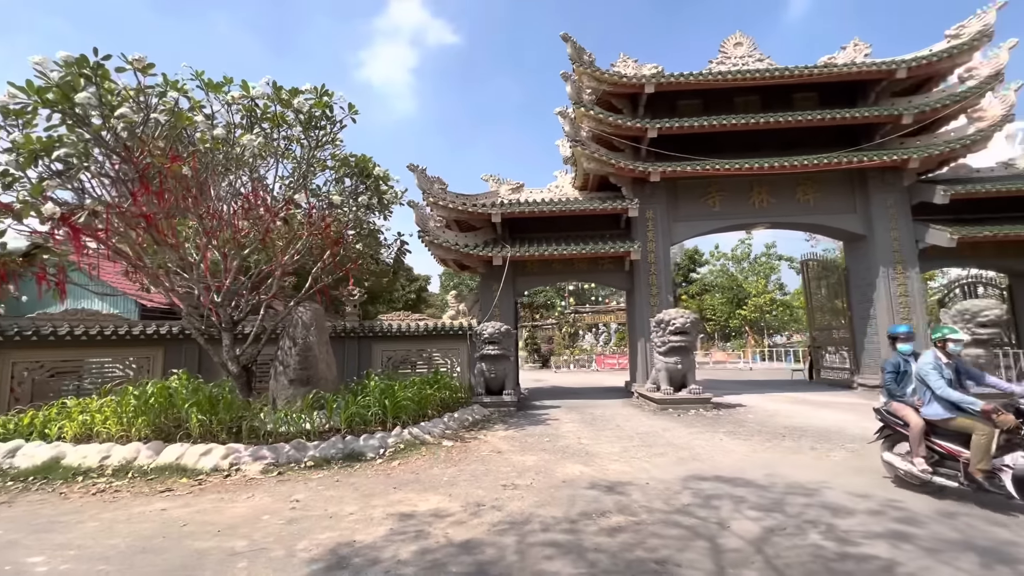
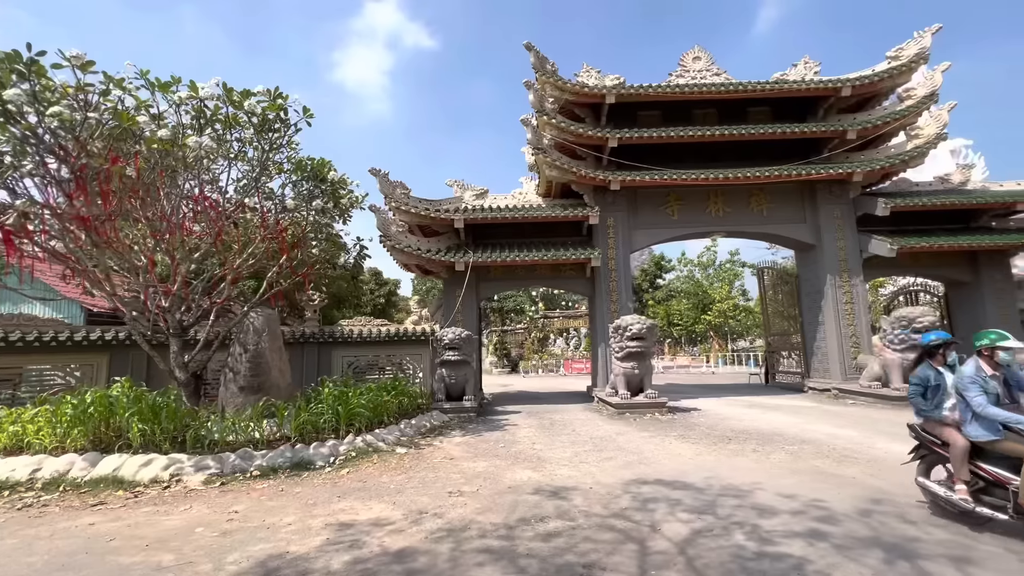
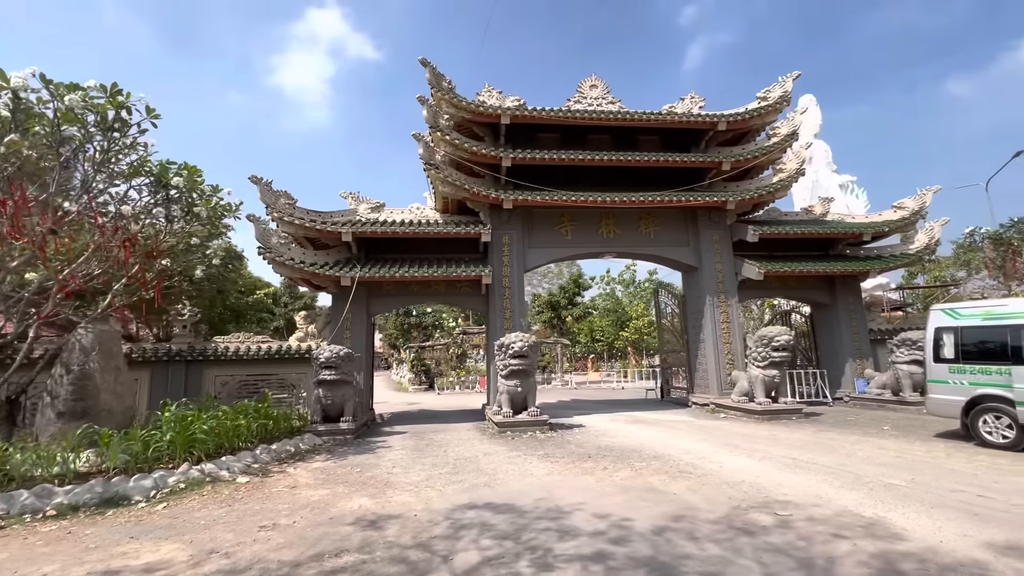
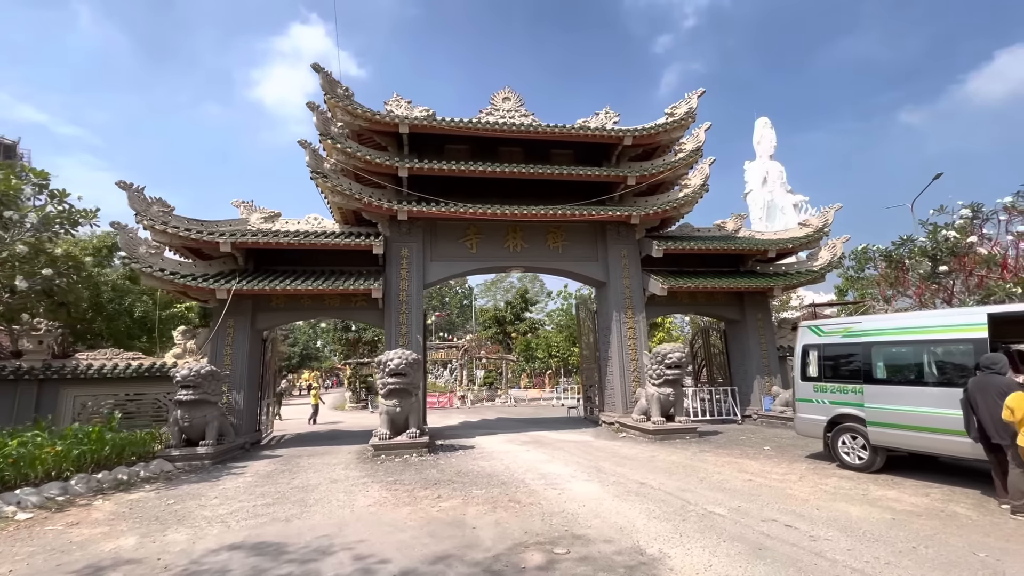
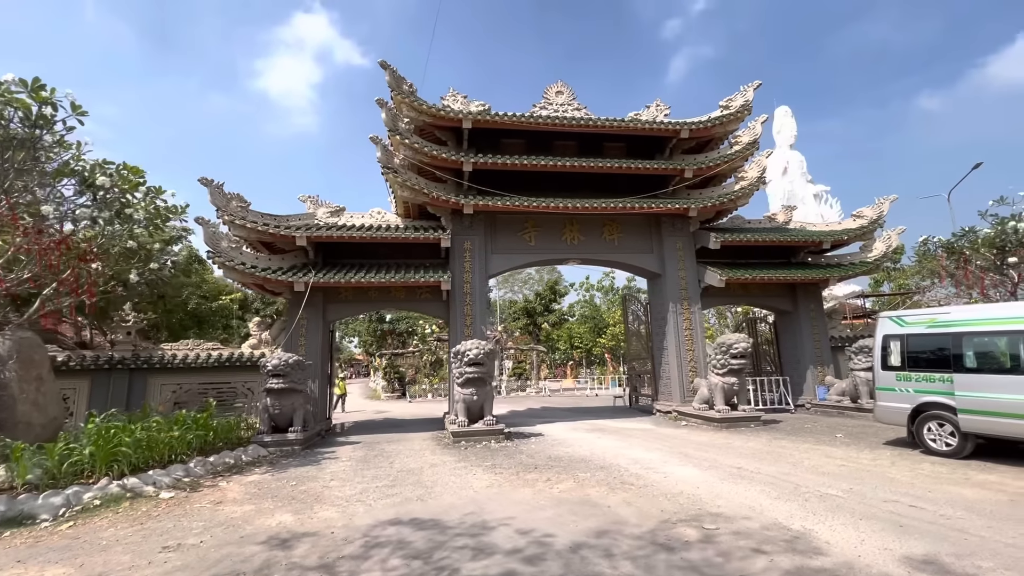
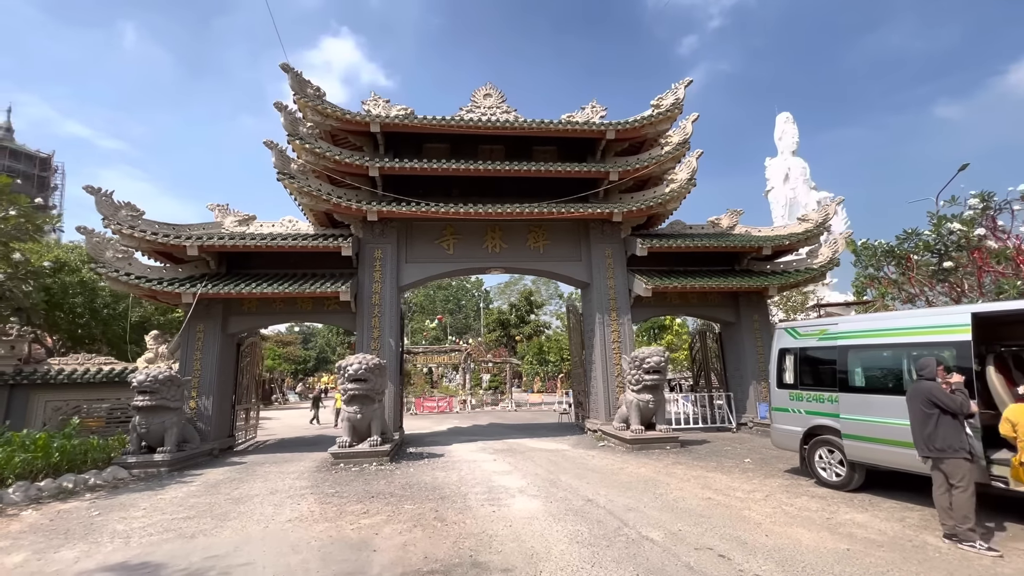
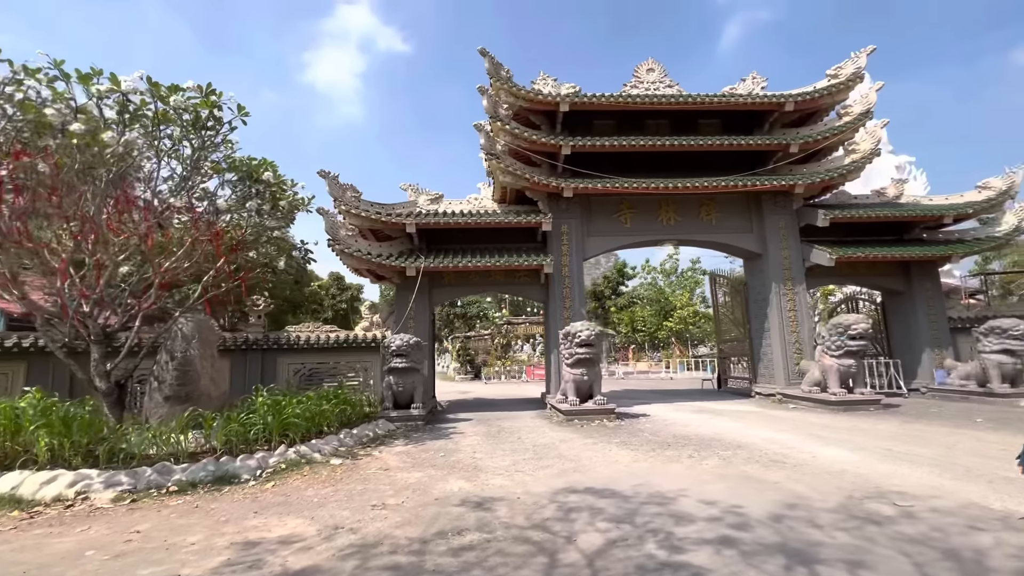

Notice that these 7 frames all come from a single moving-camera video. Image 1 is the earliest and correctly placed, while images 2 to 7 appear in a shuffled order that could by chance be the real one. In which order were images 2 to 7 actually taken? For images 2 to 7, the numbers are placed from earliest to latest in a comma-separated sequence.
2, 7, 3, 5, 4, 6
